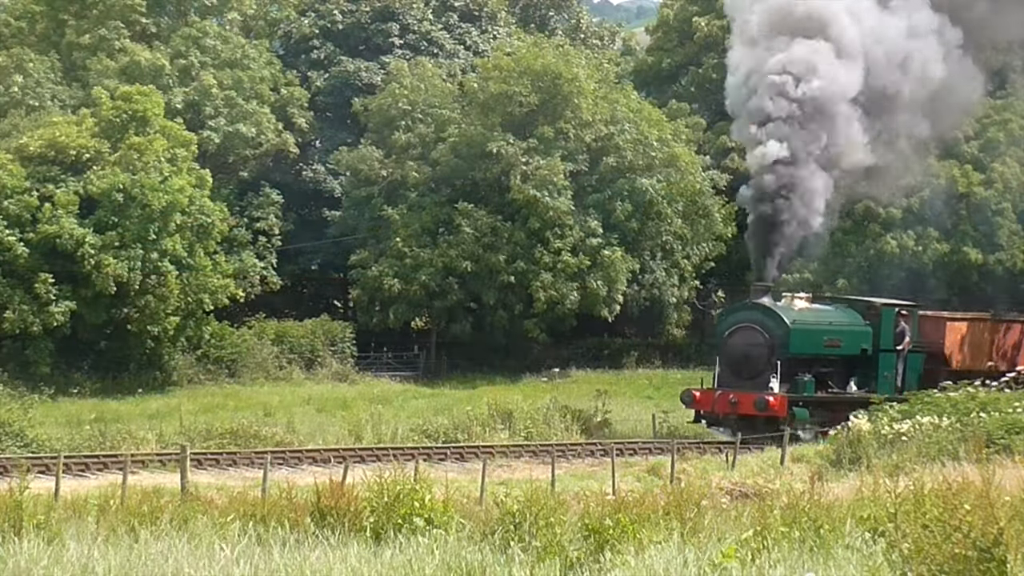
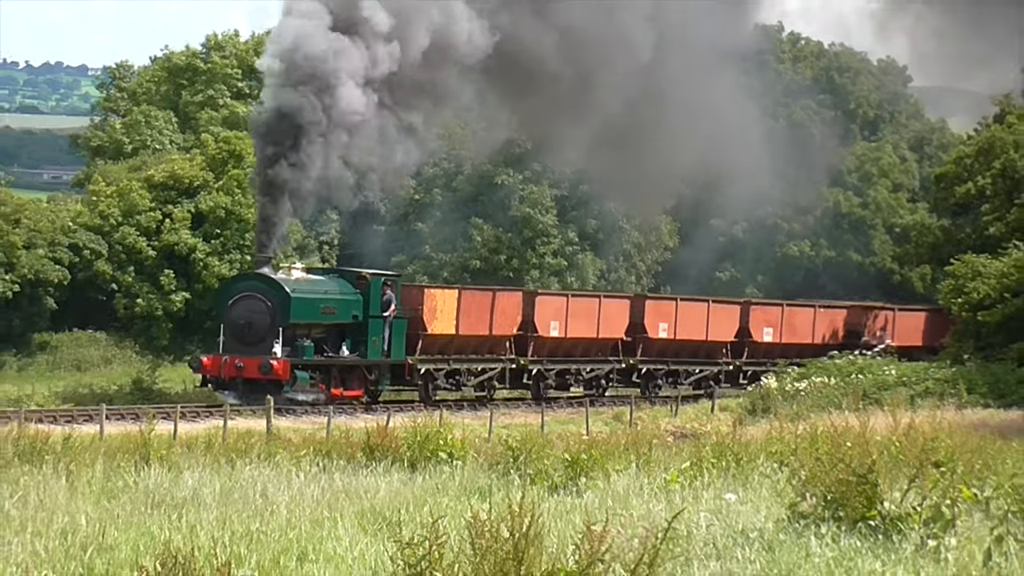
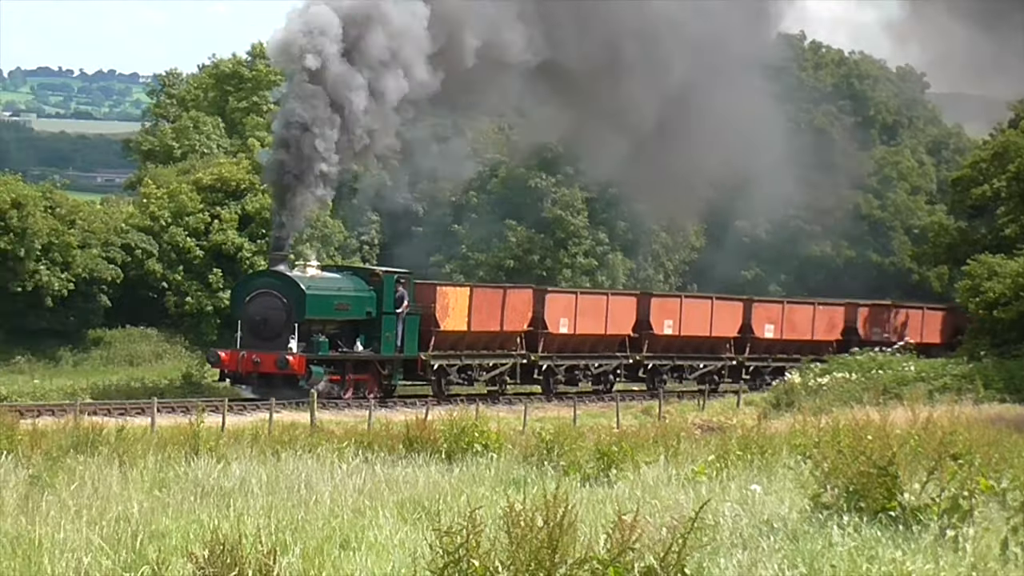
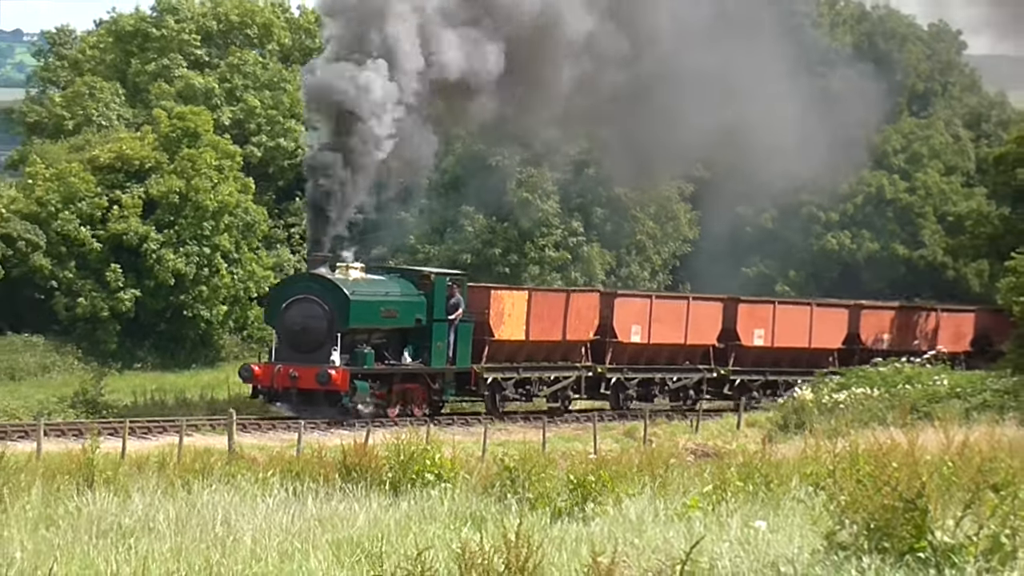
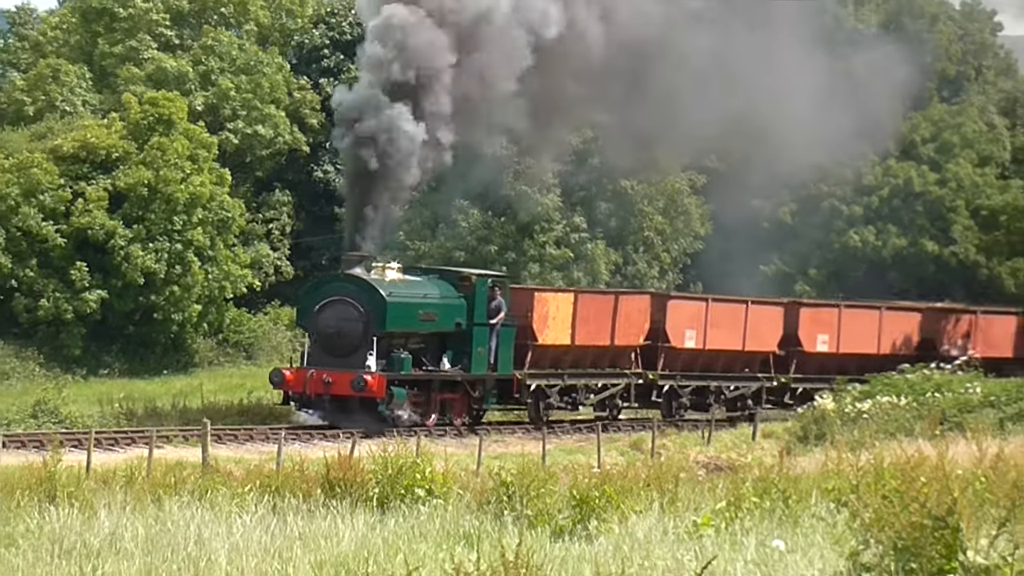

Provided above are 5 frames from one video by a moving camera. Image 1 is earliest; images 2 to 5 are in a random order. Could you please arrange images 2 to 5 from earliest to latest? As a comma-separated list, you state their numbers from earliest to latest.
5, 4, 2, 3
